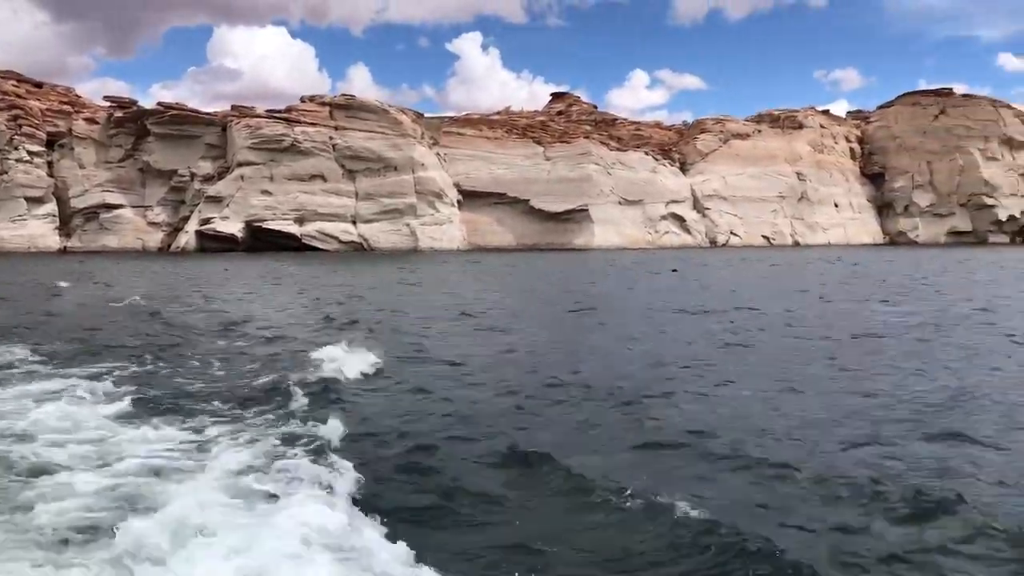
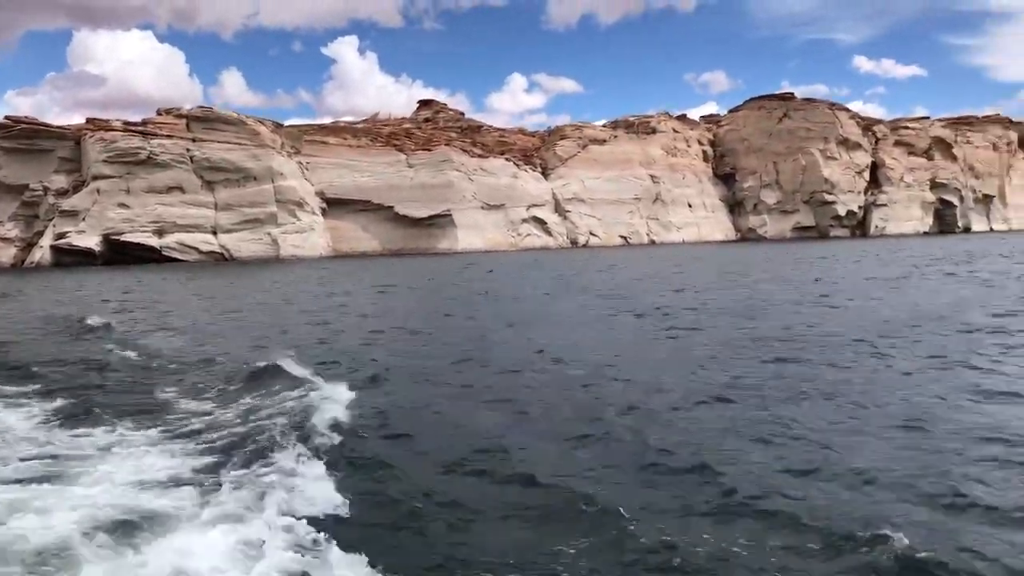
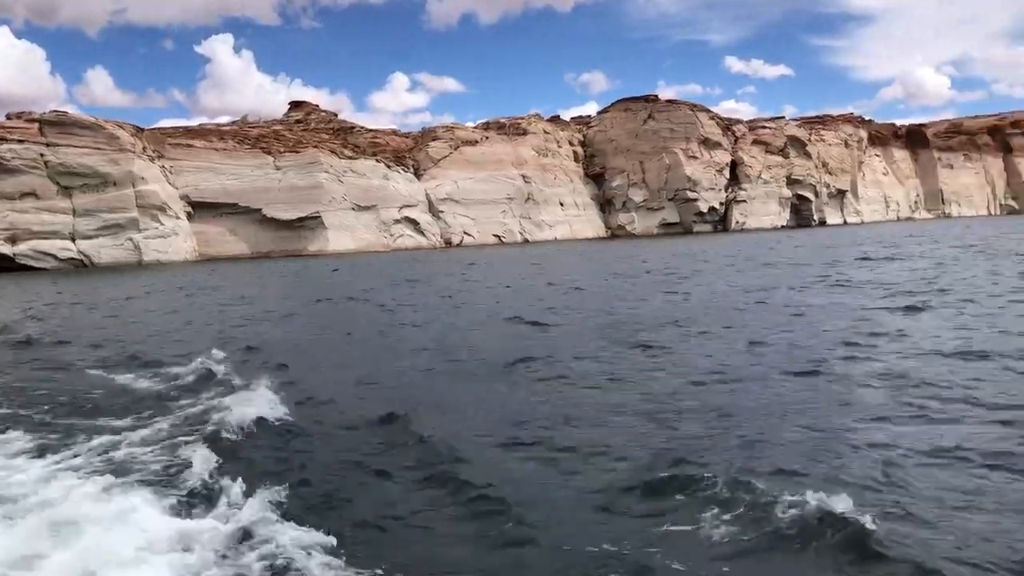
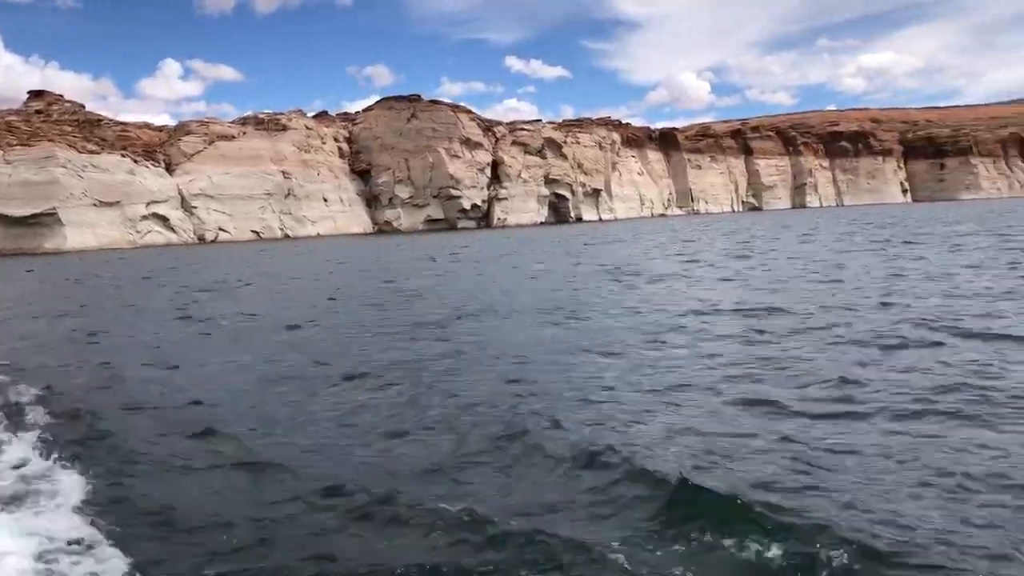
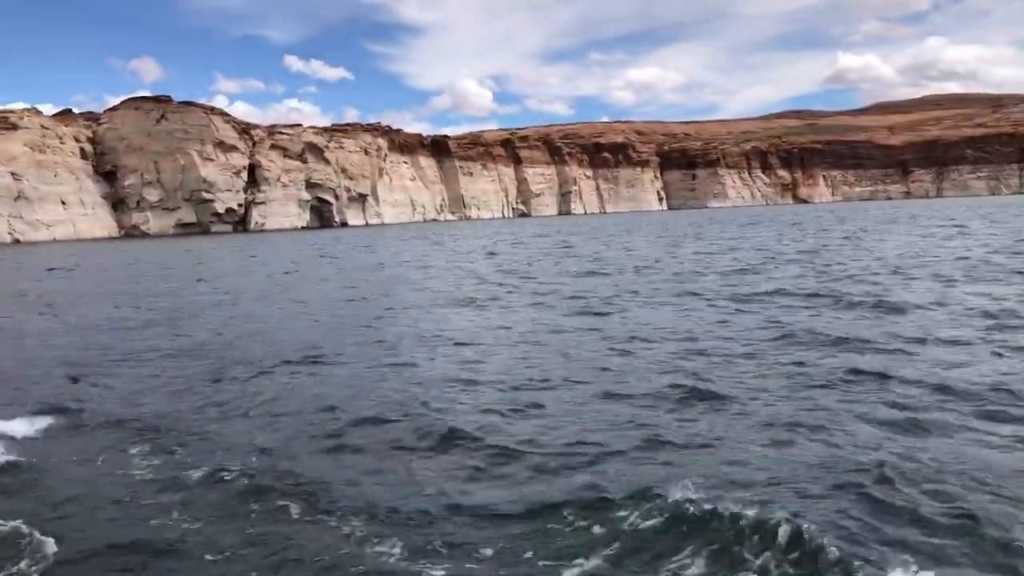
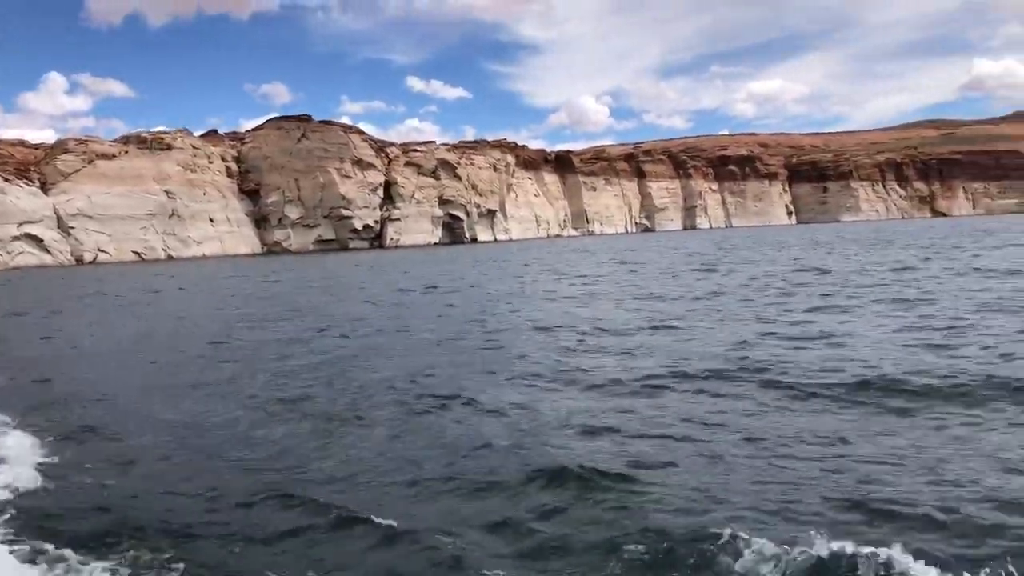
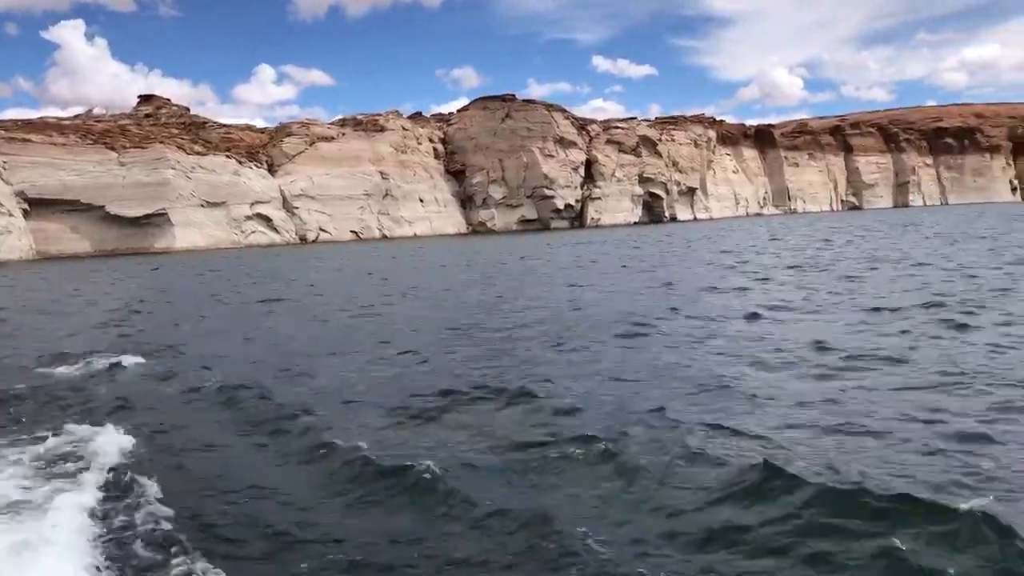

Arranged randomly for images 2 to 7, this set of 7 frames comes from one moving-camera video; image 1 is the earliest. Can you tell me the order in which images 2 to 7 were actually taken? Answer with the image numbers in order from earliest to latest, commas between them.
2, 3, 7, 4, 6, 5
